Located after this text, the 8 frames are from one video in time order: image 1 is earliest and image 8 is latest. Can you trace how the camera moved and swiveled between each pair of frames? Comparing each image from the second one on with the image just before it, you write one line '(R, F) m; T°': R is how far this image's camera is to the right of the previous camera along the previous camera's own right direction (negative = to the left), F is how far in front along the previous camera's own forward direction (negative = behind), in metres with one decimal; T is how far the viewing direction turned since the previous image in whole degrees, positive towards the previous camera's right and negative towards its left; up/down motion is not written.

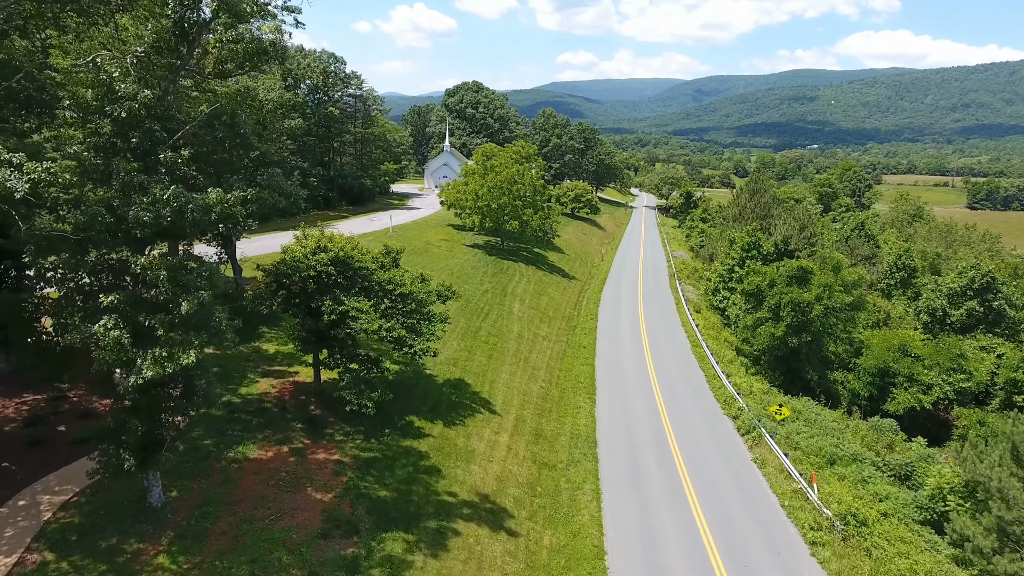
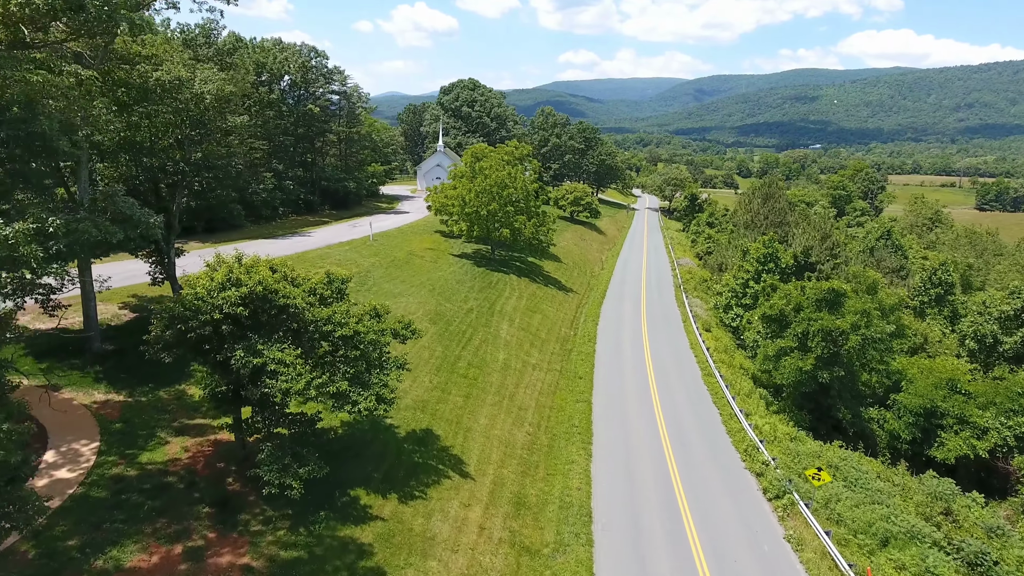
(+0.9, +4.3) m; 0°
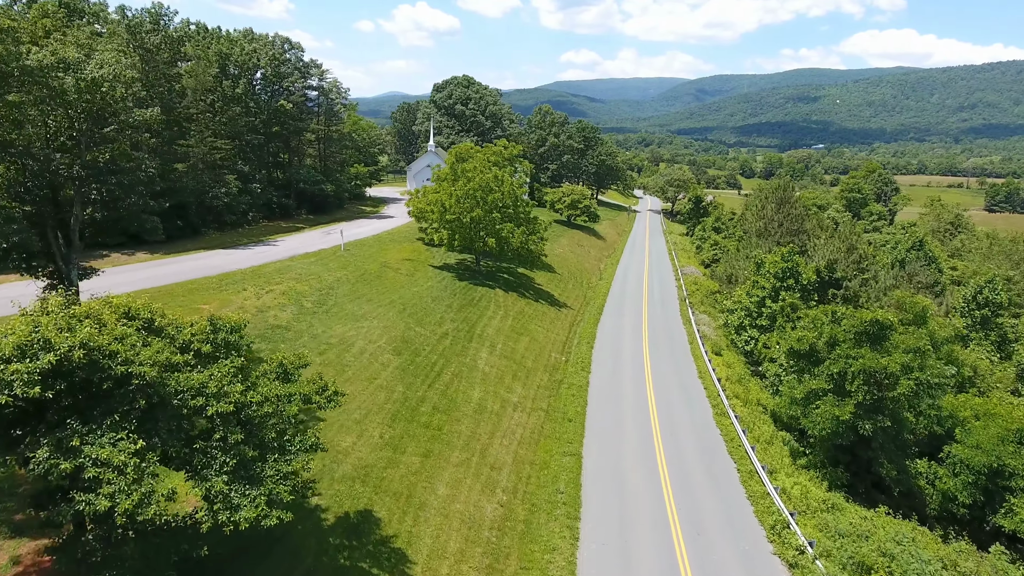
(+1.2, +4.7) m; 0°
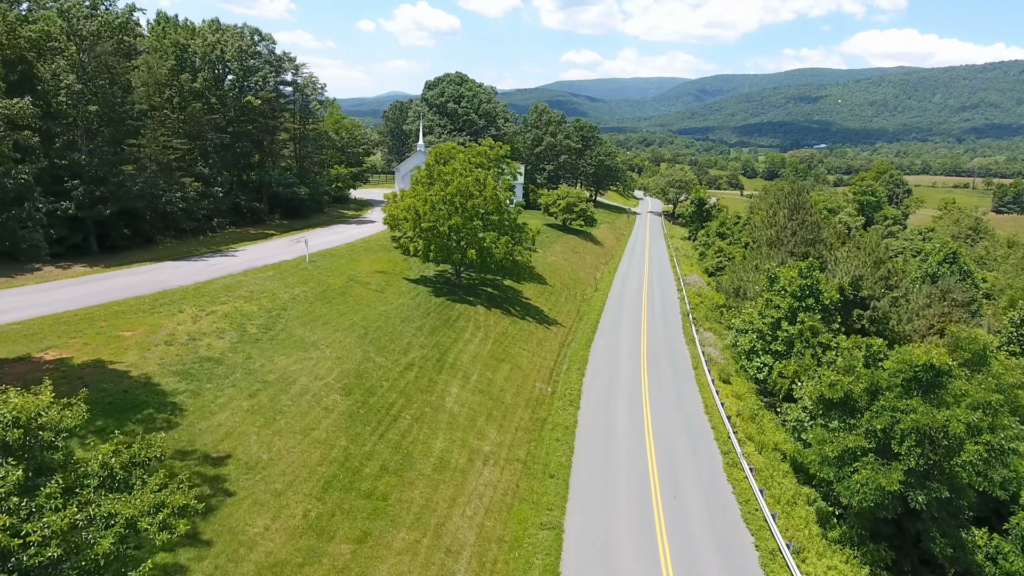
(+1.3, +4.2) m; 0°
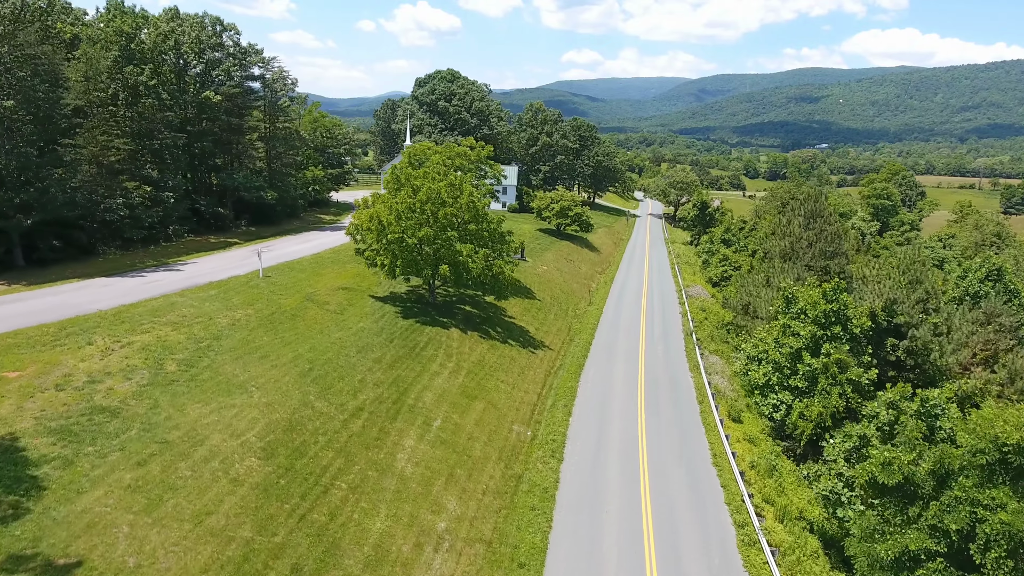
(+1.3, +4.4) m; 0°
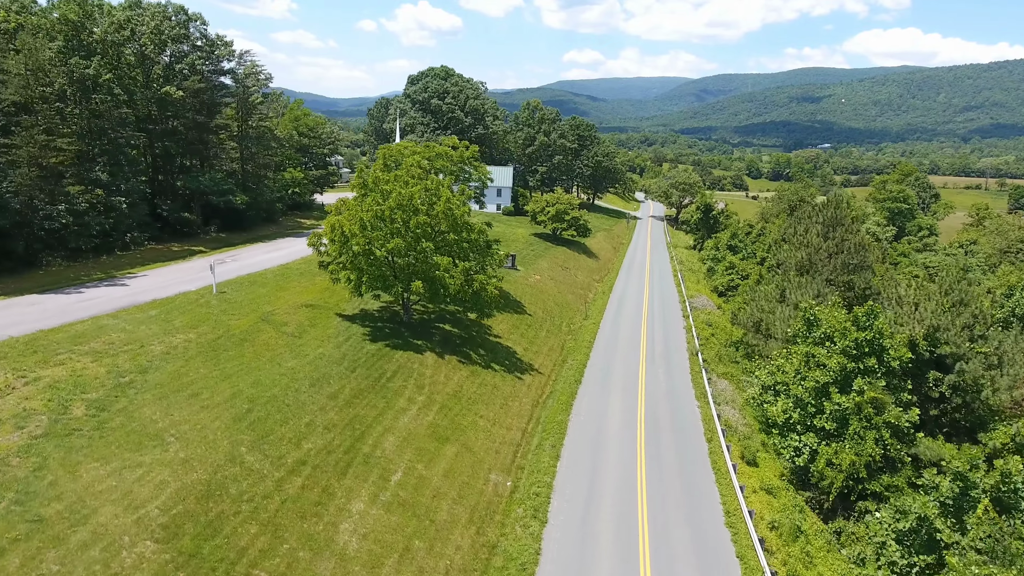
(+1.0, +3.7) m; 0°
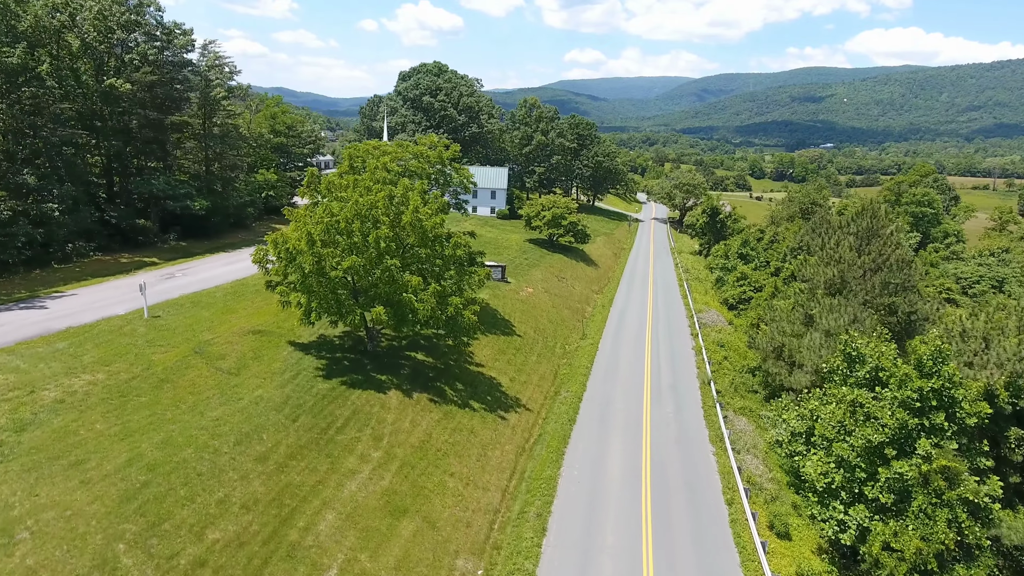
(+0.9, +4.4) m; 0°
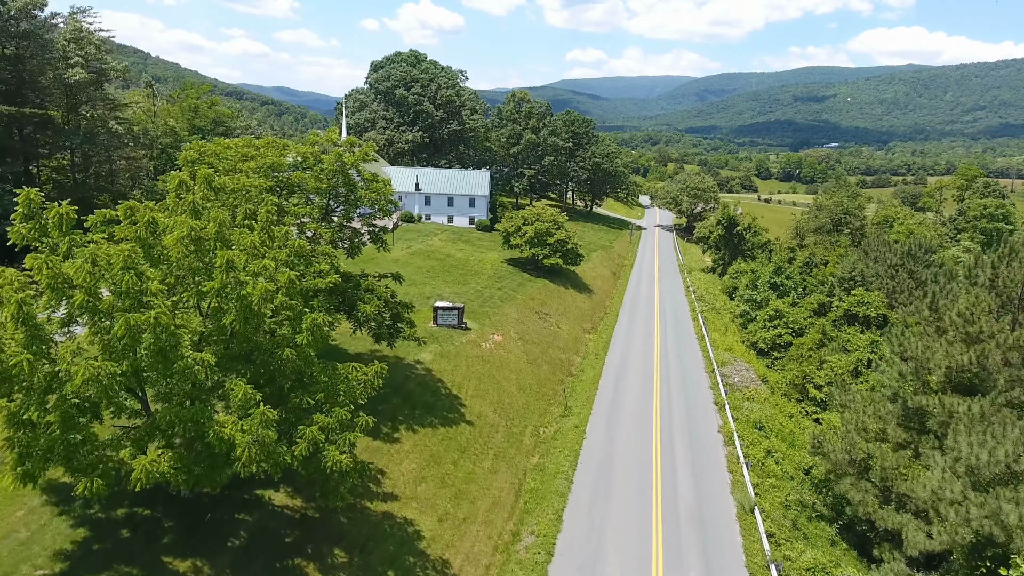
(+2.5, +10.7) m; 0°
